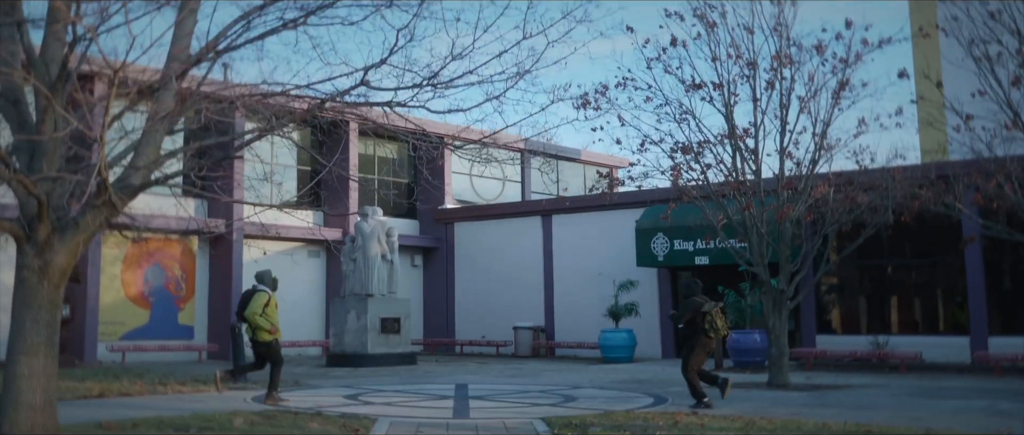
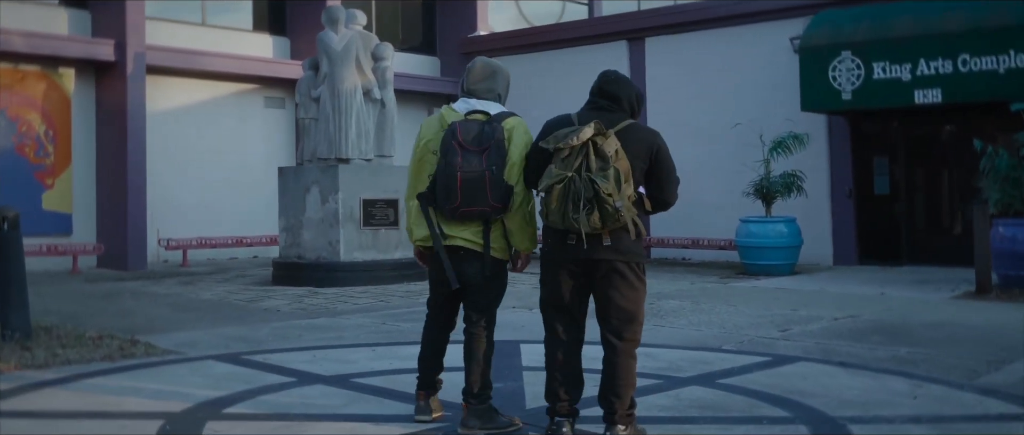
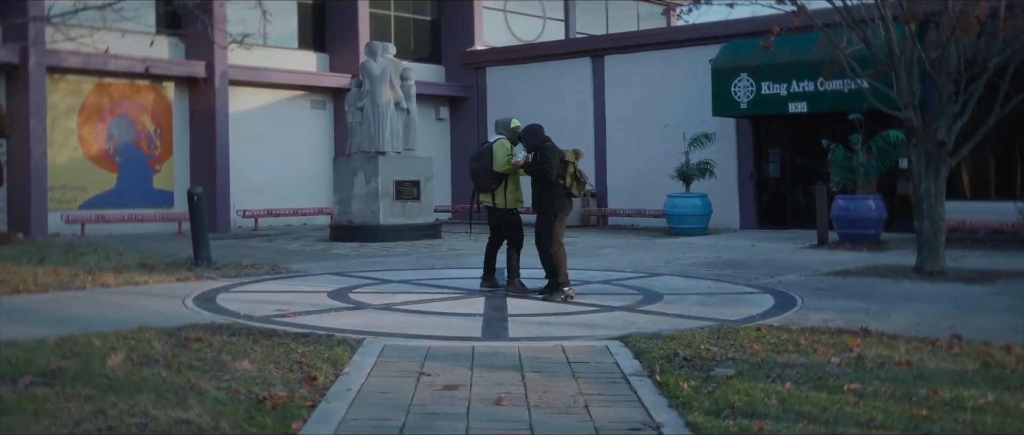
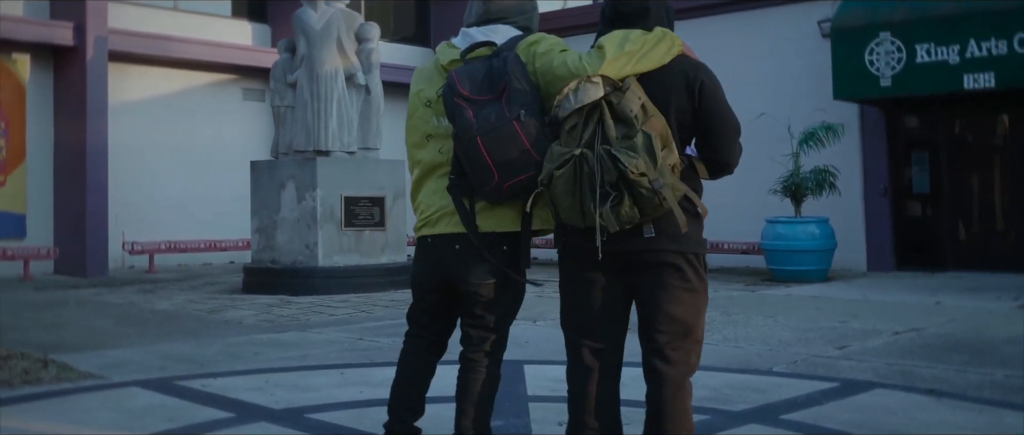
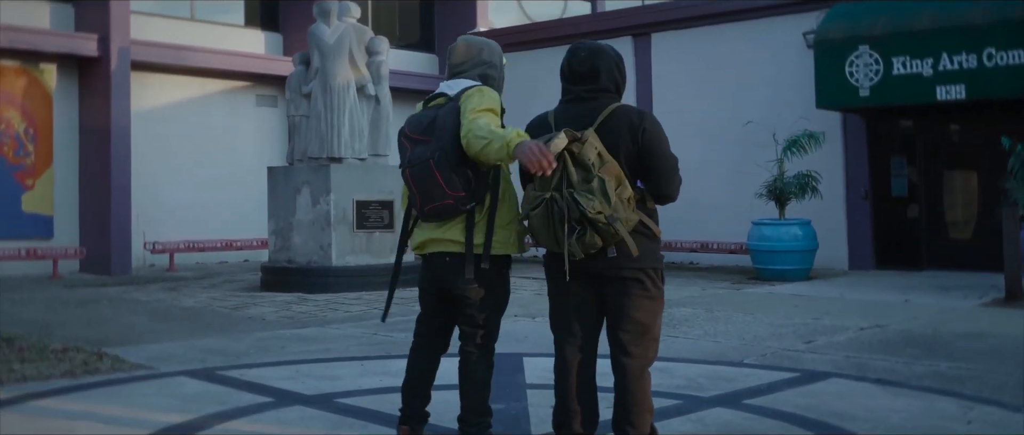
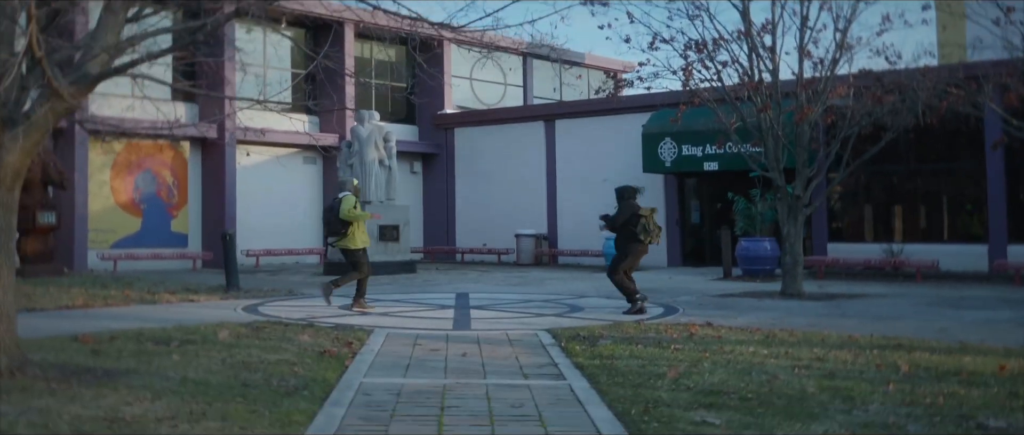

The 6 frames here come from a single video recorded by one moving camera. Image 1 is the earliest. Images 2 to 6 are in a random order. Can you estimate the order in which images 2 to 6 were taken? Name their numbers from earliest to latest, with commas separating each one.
6, 3, 2, 5, 4
